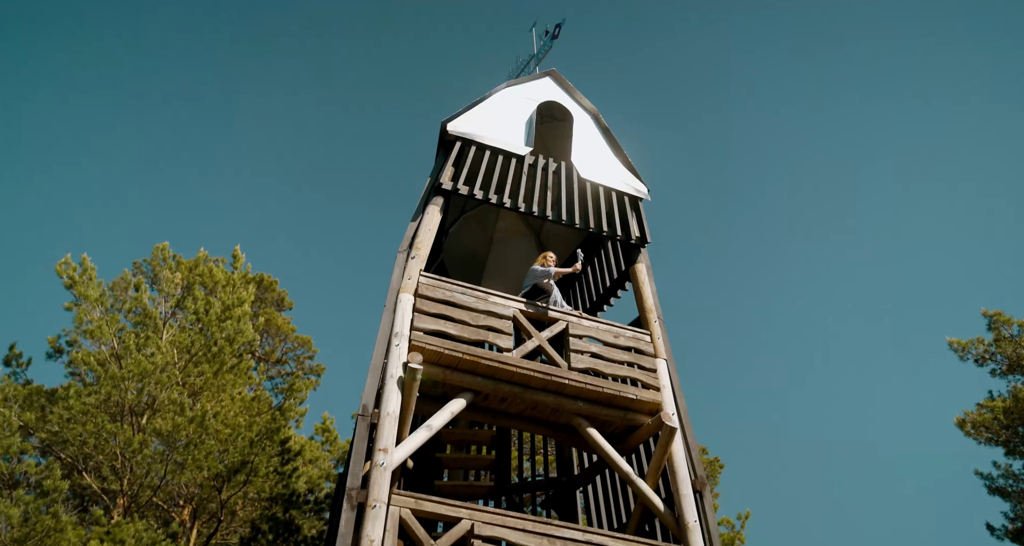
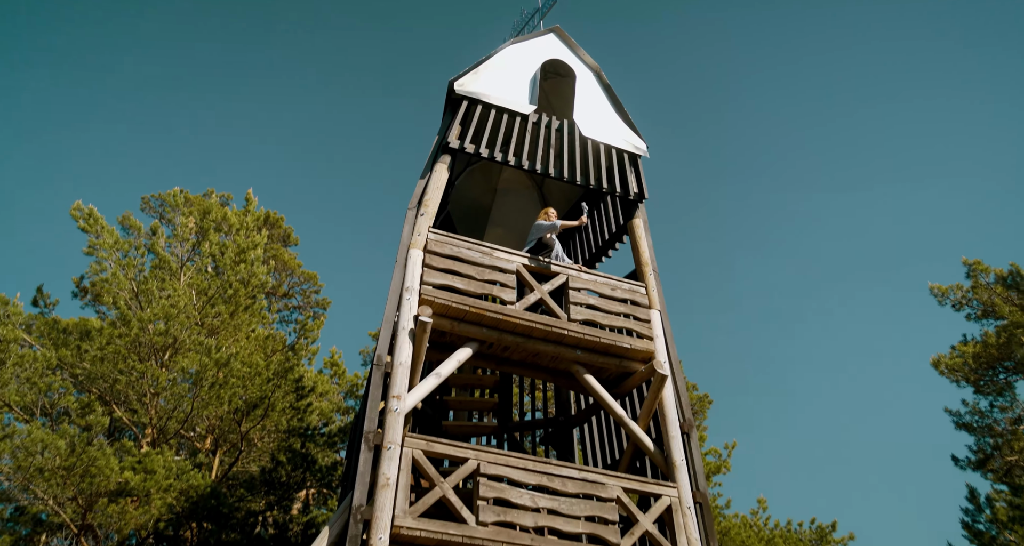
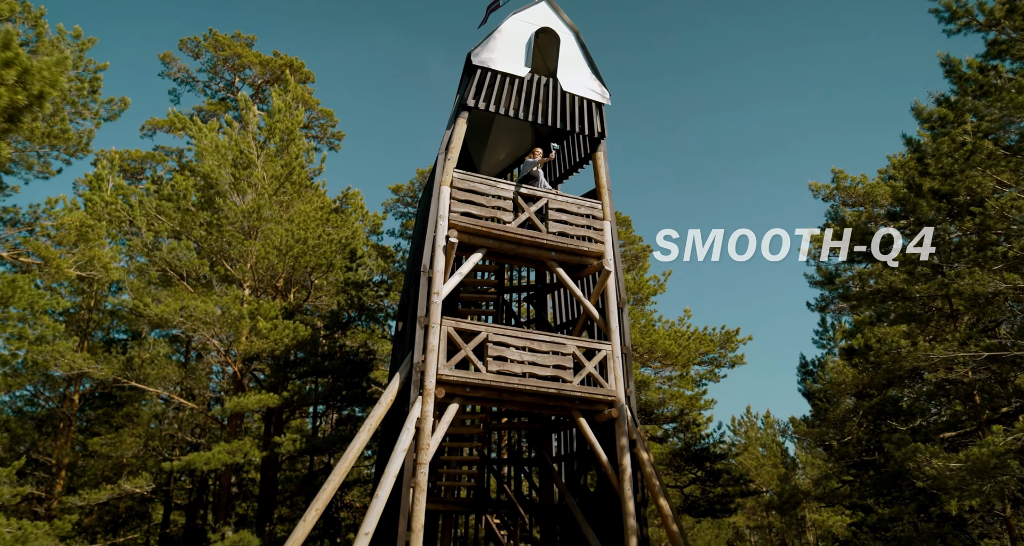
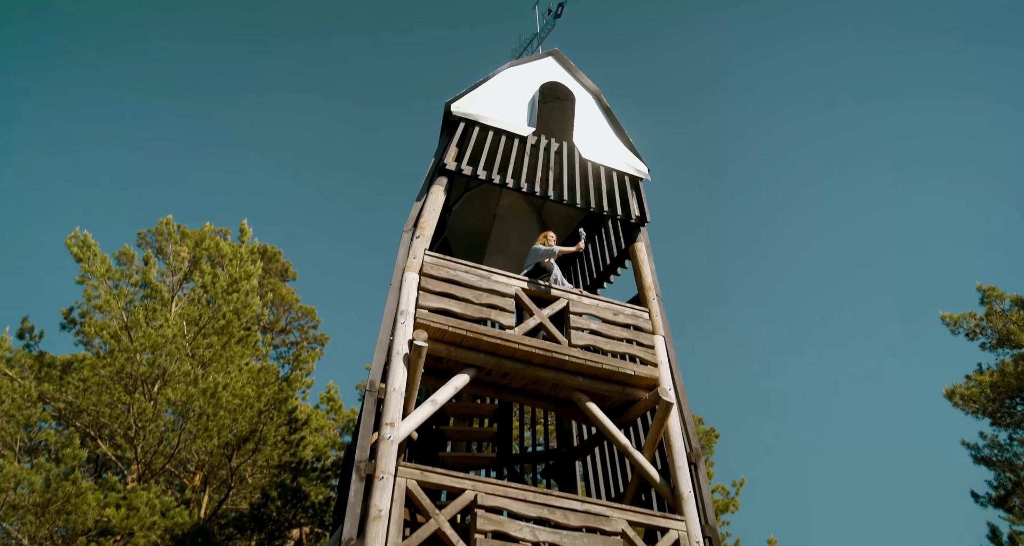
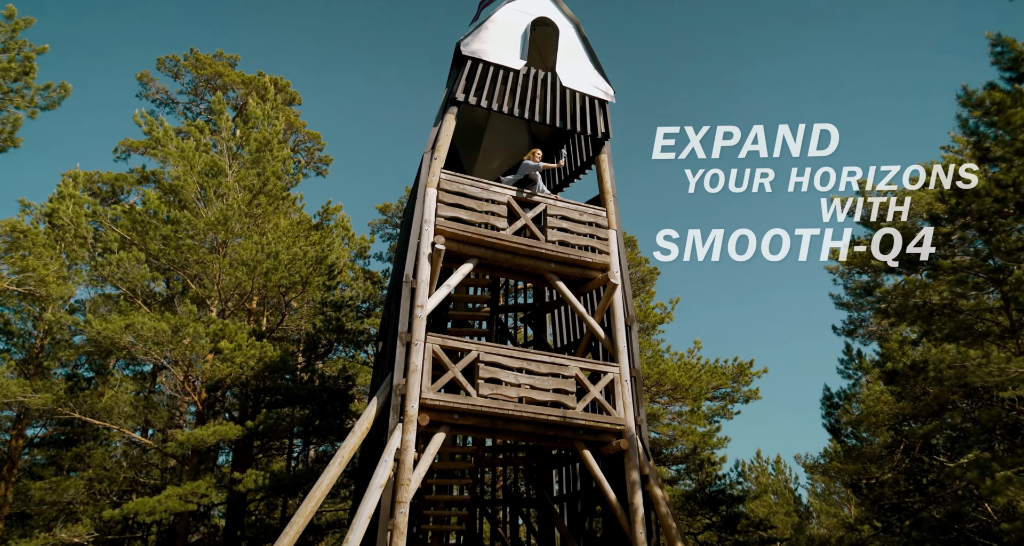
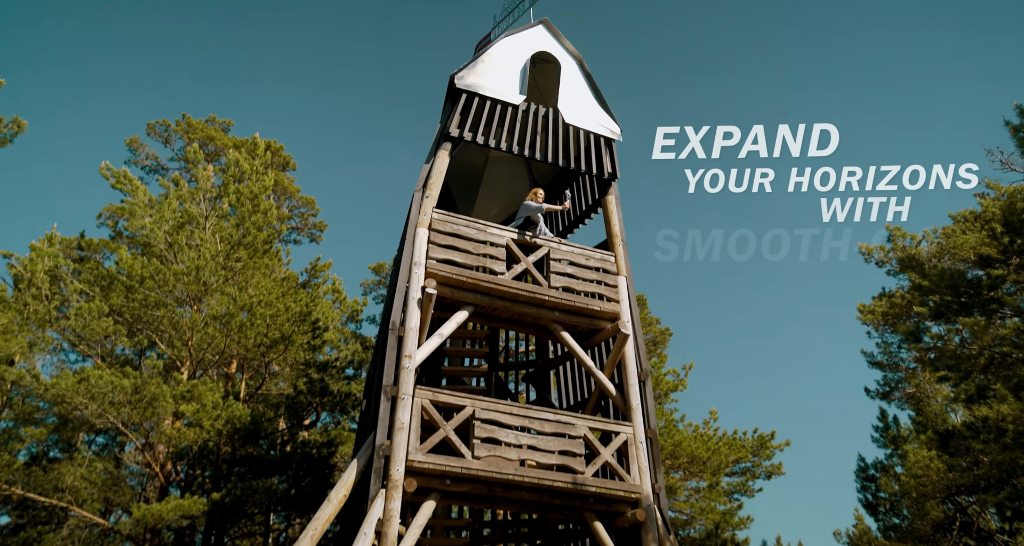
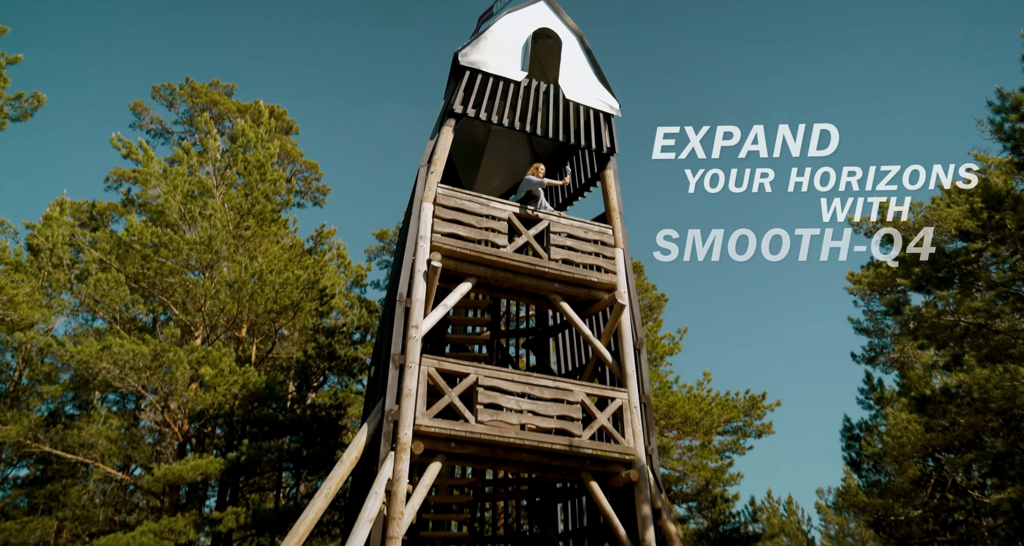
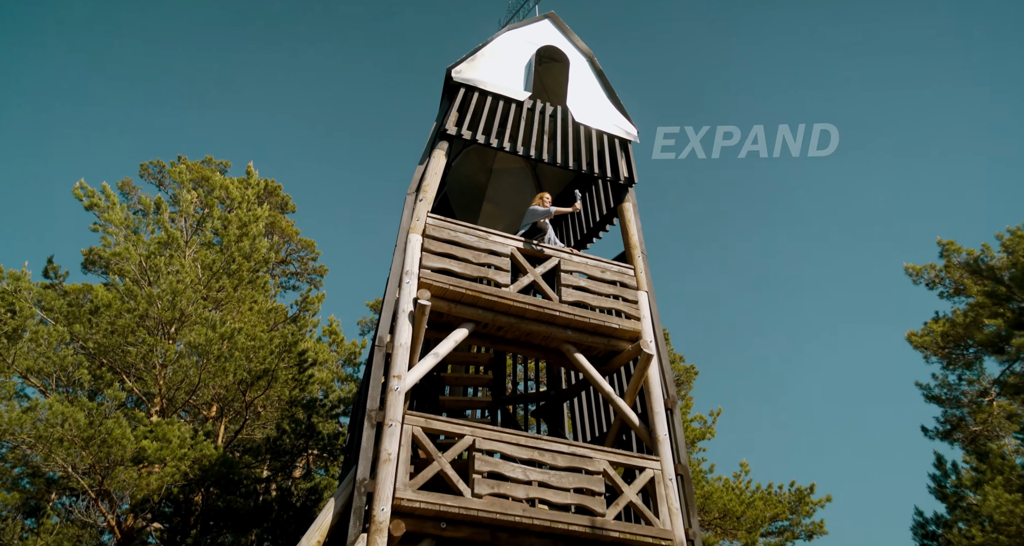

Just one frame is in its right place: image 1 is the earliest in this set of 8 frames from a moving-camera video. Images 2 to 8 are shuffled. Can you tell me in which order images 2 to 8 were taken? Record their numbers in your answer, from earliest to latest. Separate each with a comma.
4, 2, 8, 6, 7, 5, 3
